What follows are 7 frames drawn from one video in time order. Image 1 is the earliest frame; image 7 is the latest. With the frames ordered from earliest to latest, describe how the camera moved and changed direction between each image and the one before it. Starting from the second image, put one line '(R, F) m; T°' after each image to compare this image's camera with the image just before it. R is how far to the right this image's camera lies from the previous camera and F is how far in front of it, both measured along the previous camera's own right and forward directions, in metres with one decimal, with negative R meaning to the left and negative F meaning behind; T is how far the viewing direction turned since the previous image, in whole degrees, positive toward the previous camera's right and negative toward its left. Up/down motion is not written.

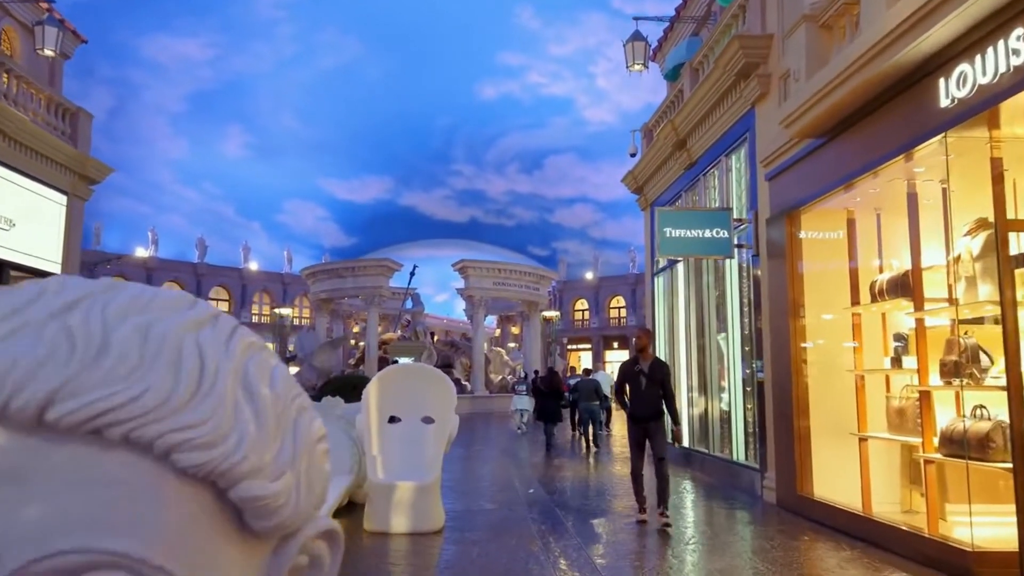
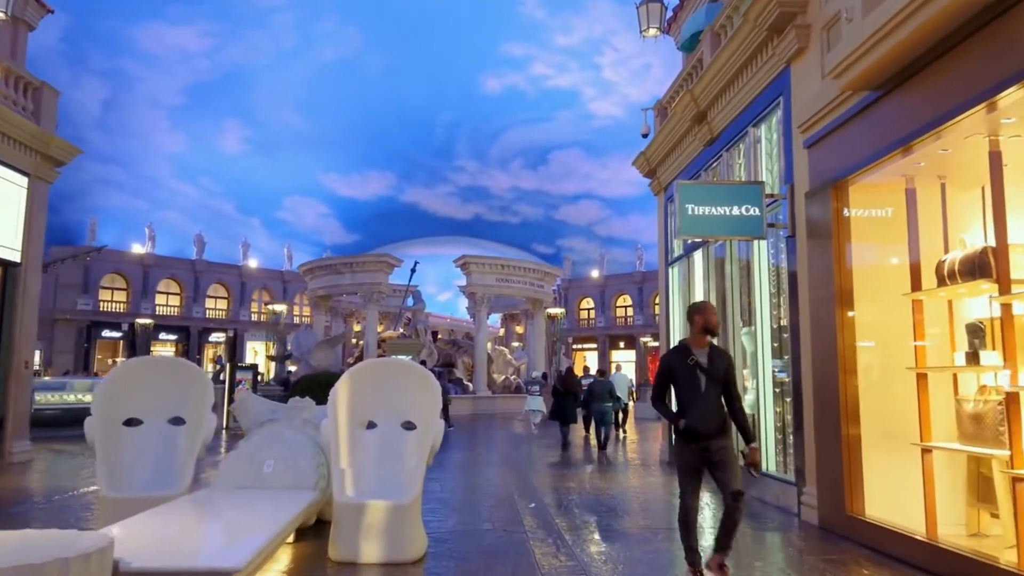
(+0.1, +1.0) m; 0°
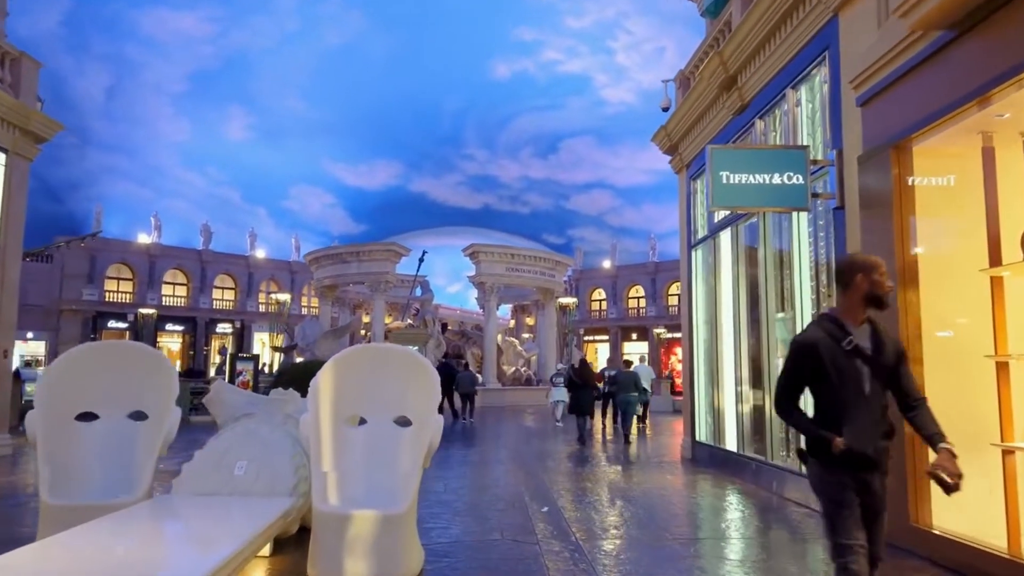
(0.0, +0.7) m; -1°
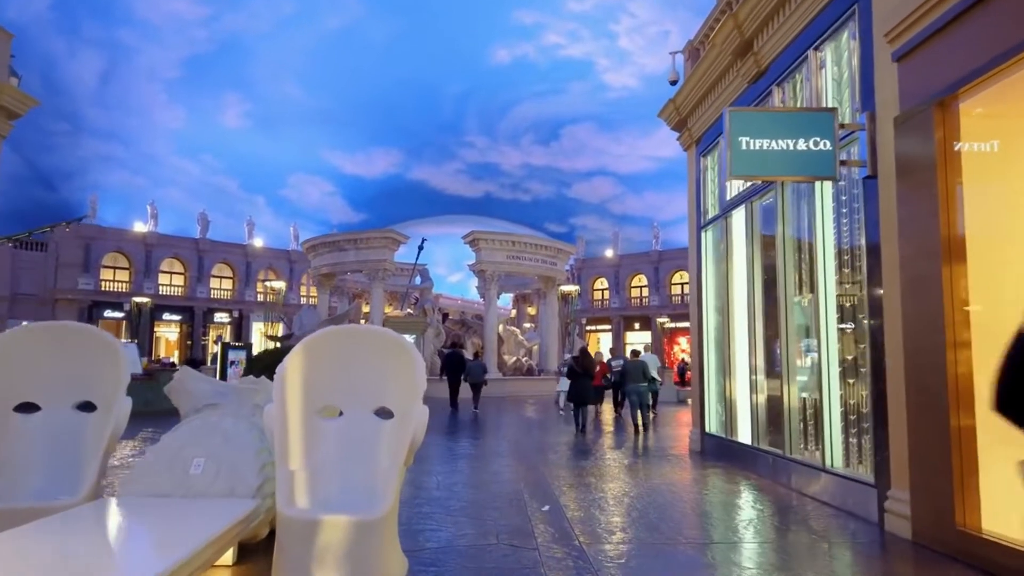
(0.0, +0.6) m; 0°
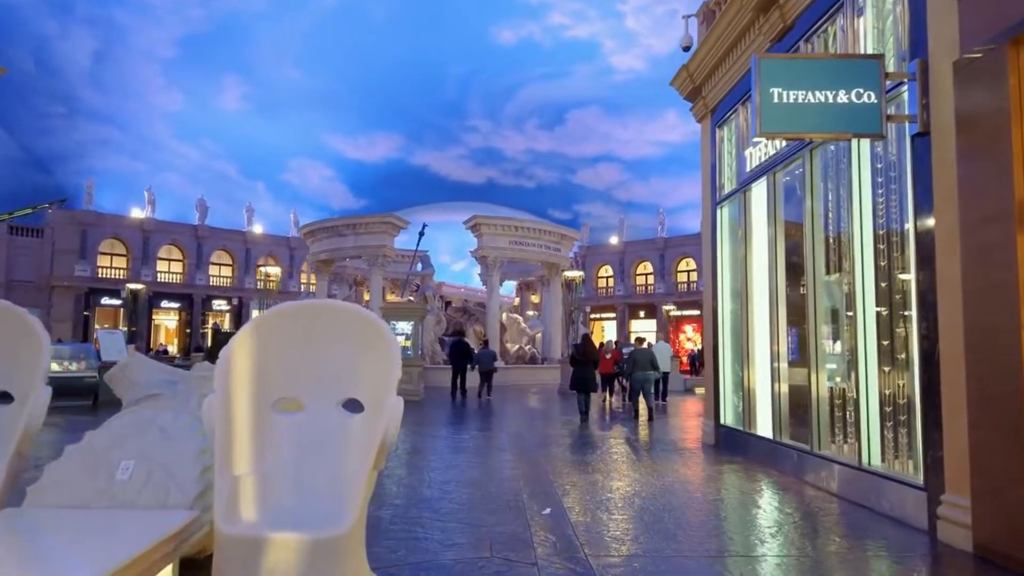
(0.0, +0.7) m; 0°
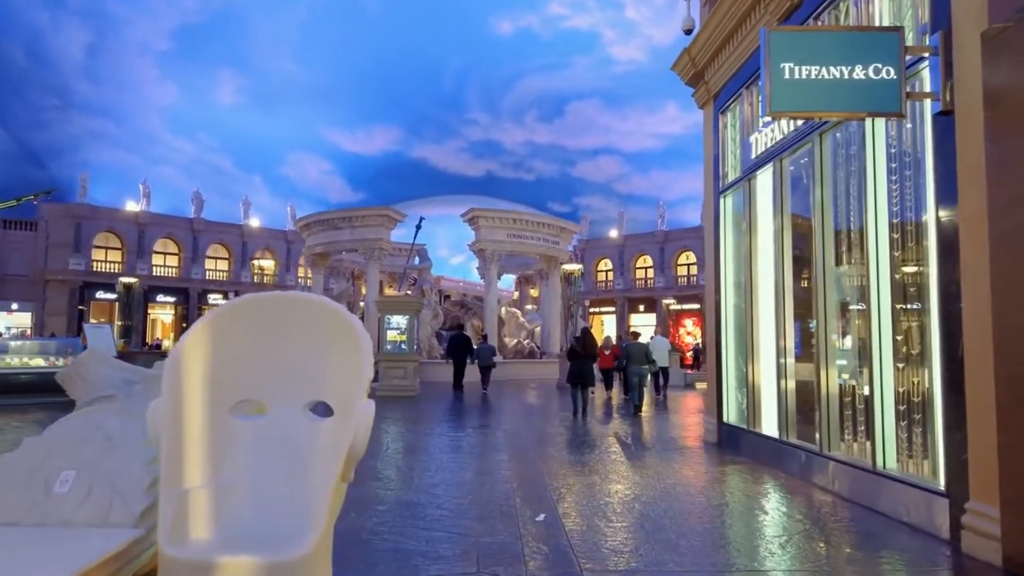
(+0.1, +0.3) m; 0°
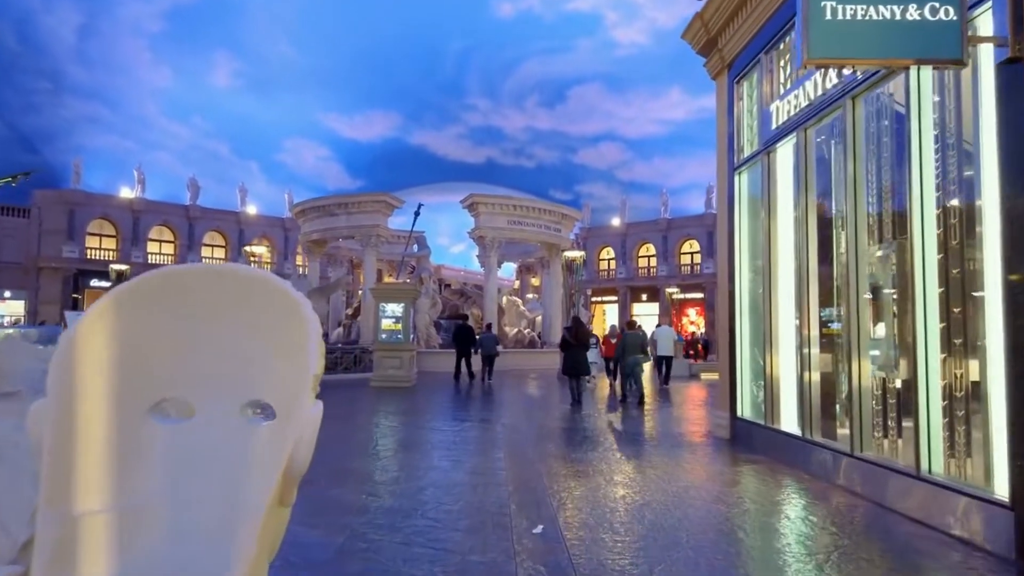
(0.0, +0.6) m; 0°
